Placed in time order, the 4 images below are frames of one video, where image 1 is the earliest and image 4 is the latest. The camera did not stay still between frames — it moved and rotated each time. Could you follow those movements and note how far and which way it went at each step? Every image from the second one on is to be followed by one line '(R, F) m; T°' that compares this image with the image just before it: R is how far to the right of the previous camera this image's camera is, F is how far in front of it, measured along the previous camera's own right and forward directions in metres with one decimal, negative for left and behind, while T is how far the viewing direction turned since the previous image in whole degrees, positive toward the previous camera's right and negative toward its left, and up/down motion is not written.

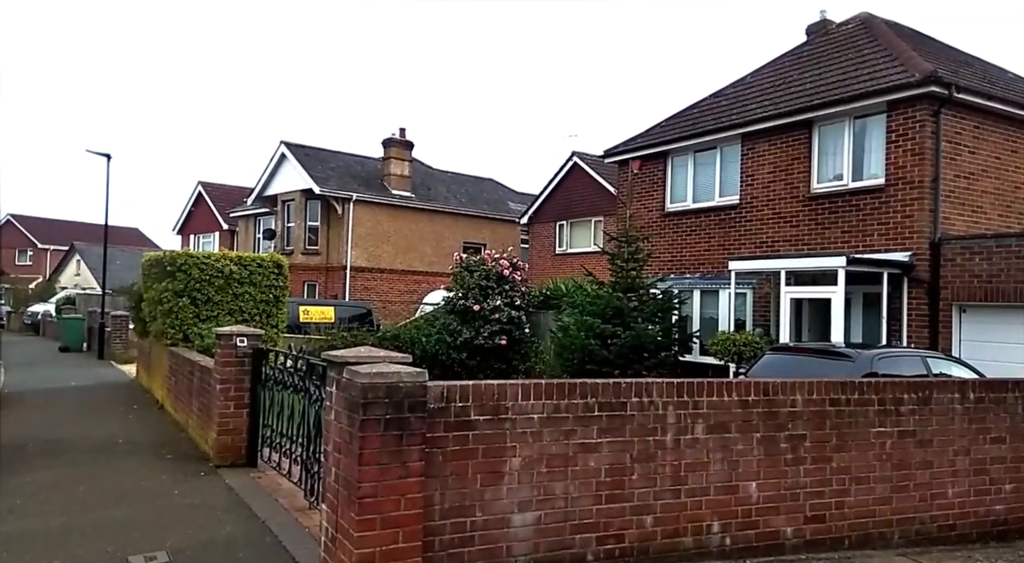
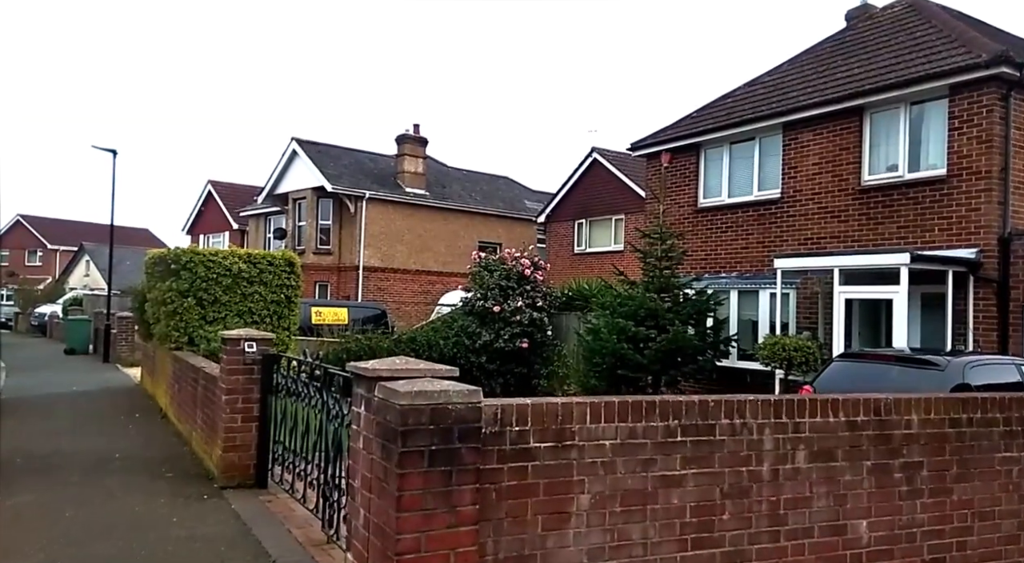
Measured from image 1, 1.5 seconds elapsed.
(-0.3, +0.9) m; -1°
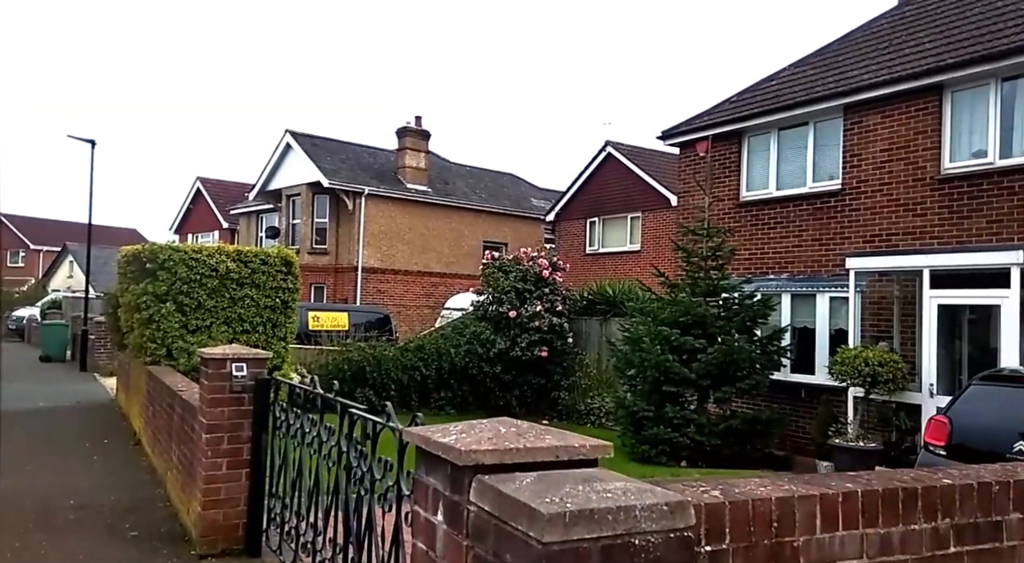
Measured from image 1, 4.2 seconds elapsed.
(-0.5, +1.6) m; +1°
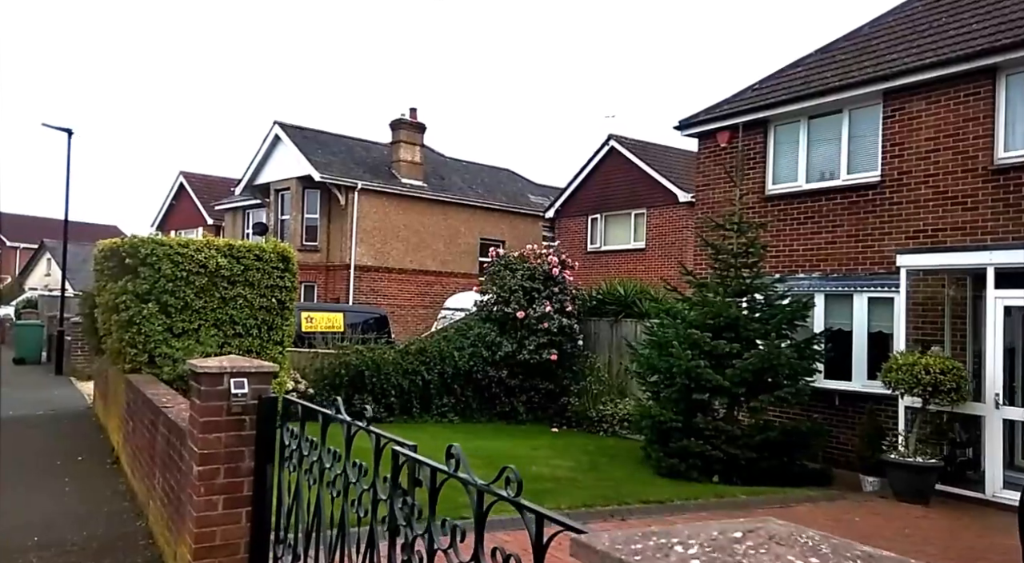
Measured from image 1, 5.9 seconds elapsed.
(-0.4, +0.9) m; +1°
